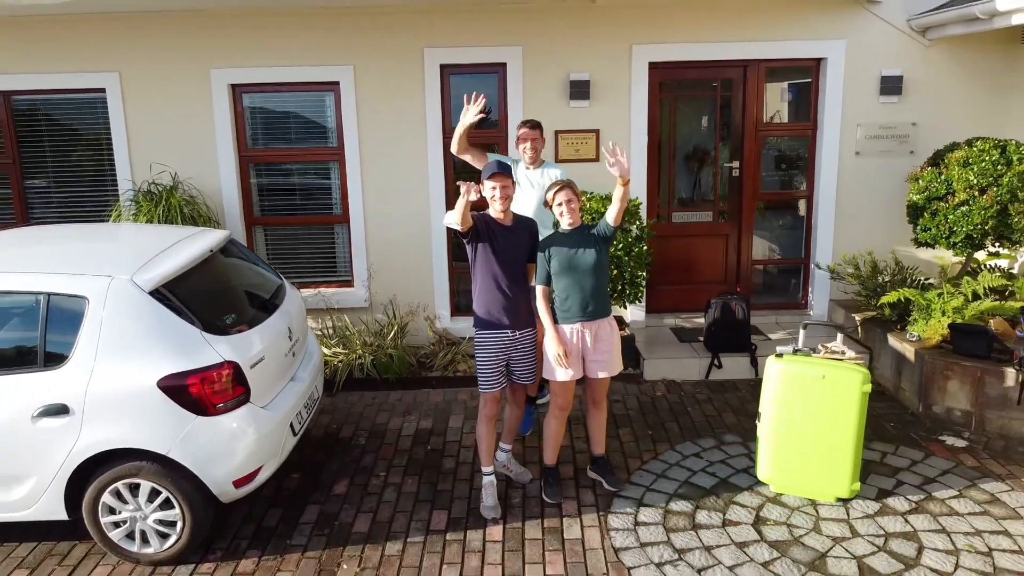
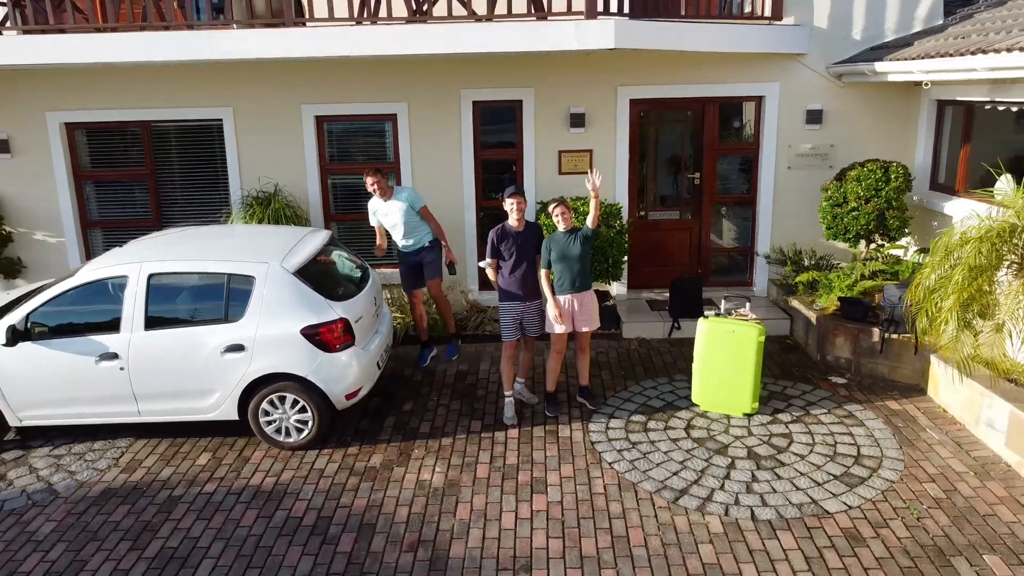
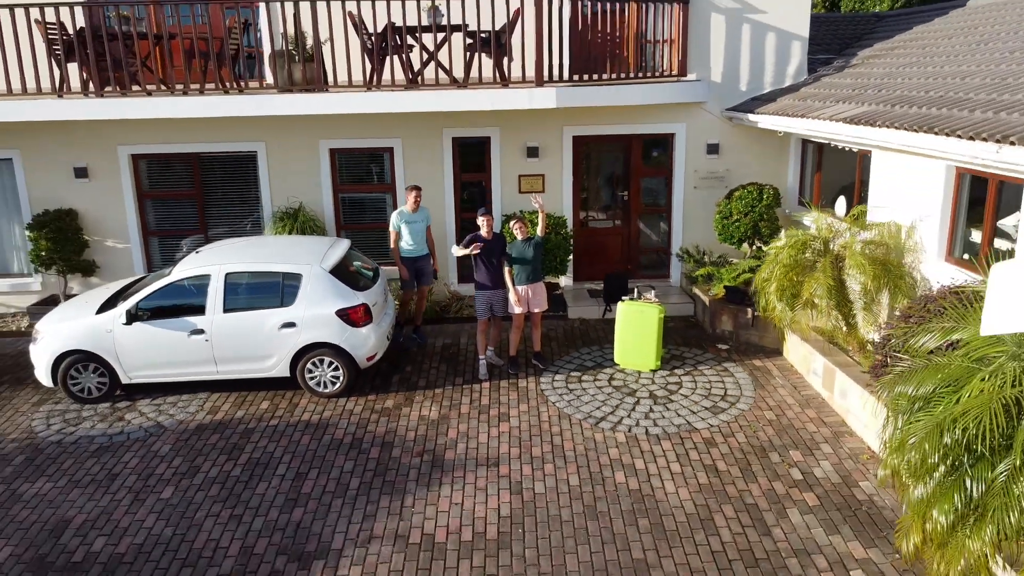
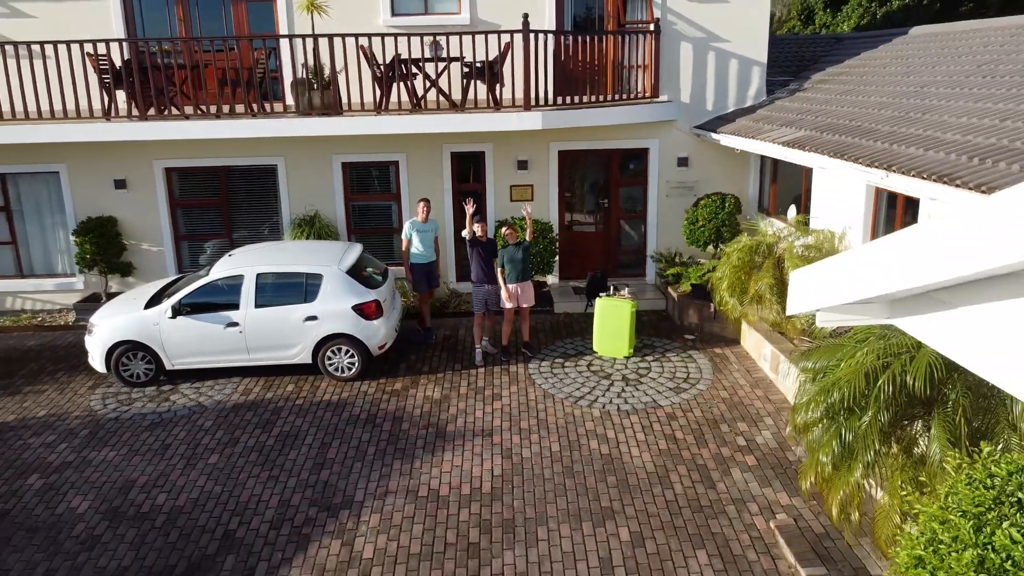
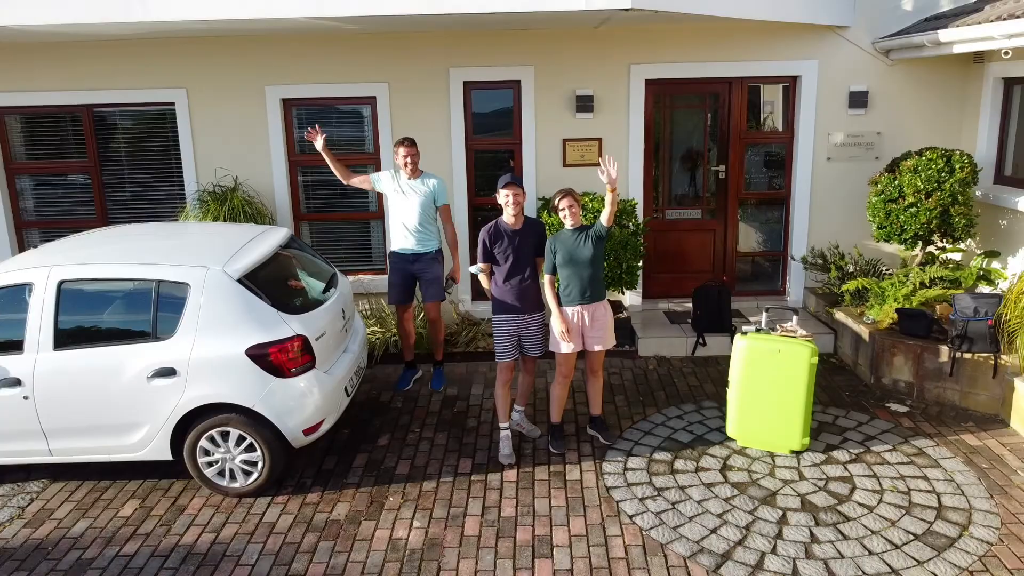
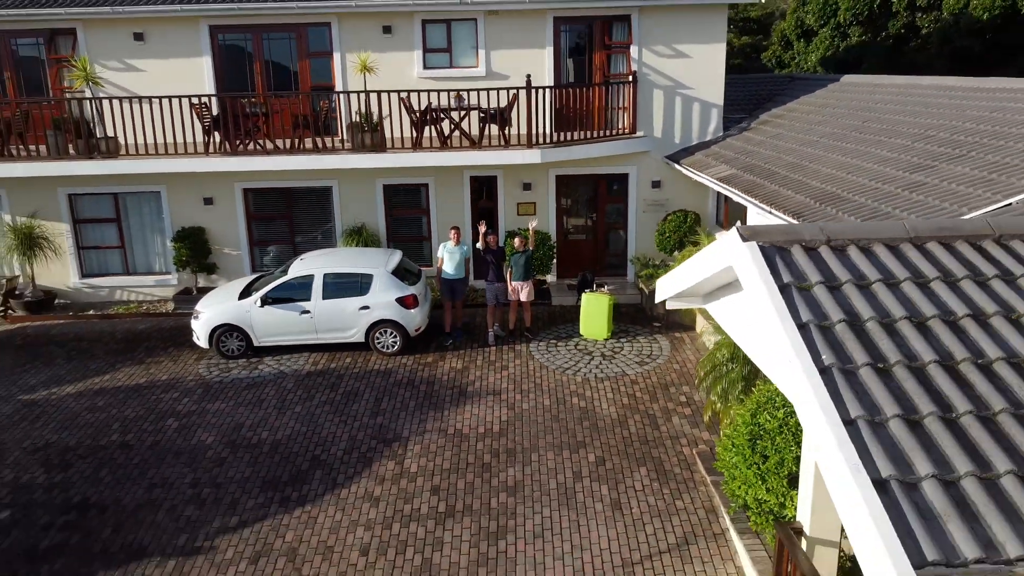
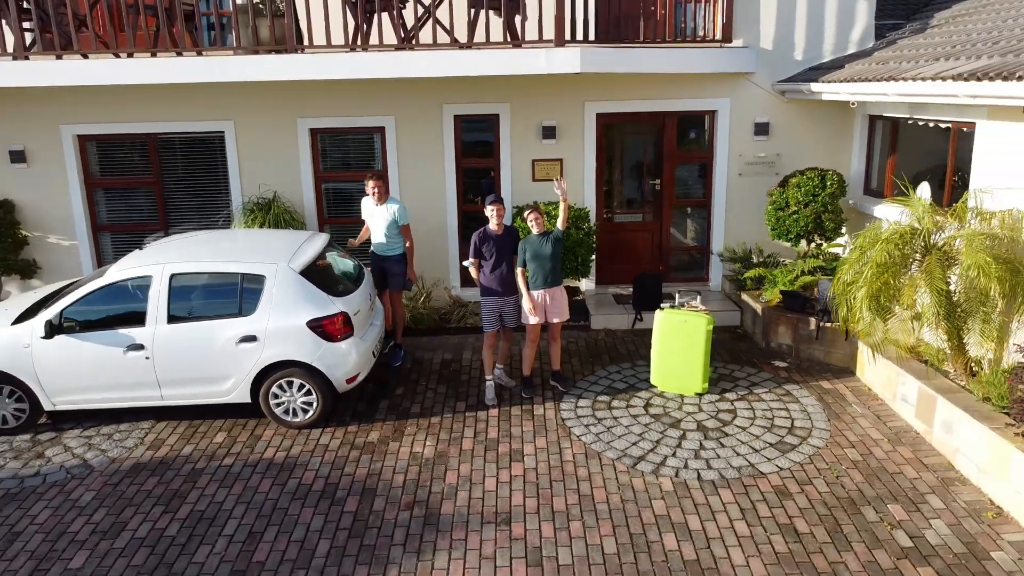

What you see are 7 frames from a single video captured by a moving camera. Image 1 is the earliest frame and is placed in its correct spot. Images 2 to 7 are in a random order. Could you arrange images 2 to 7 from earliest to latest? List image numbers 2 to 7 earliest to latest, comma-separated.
5, 2, 7, 3, 4, 6
